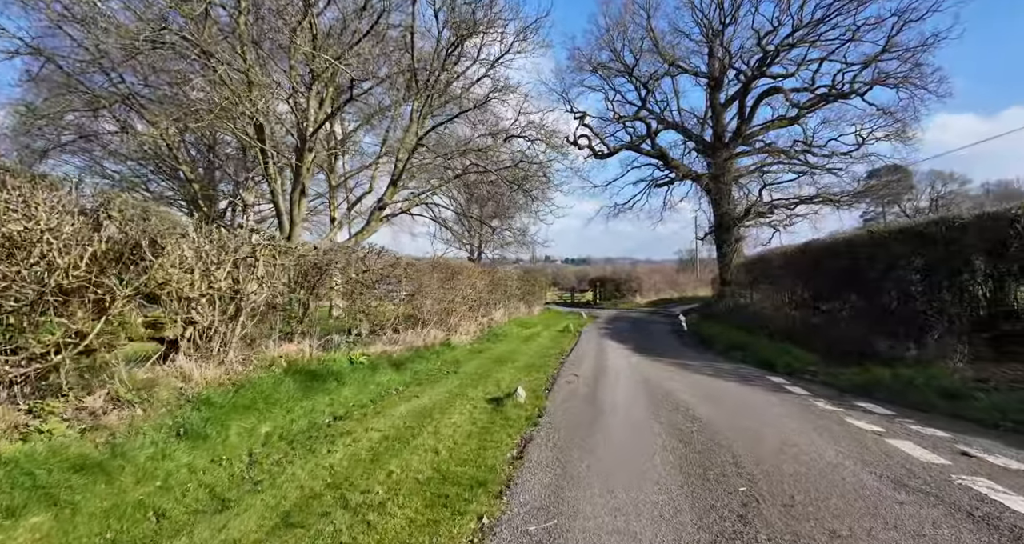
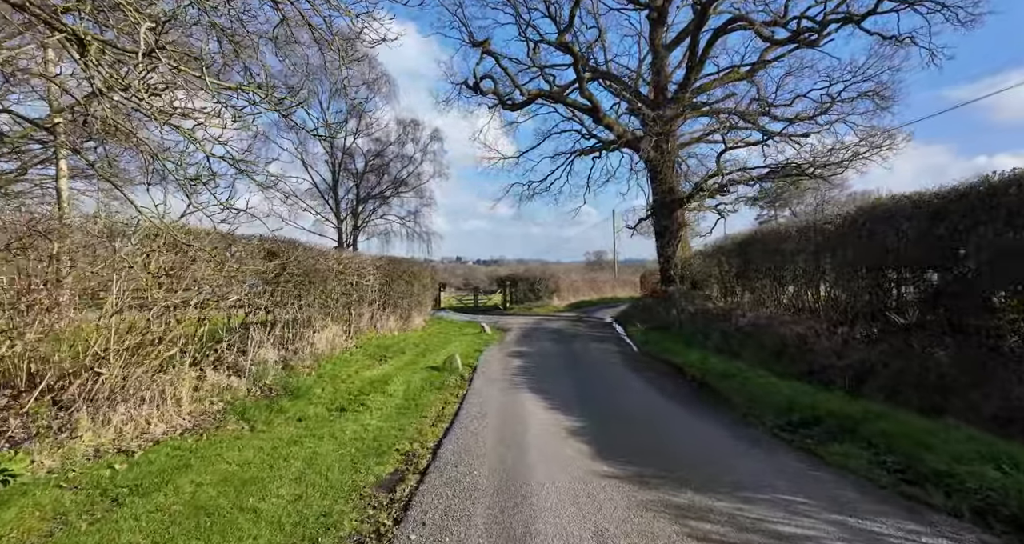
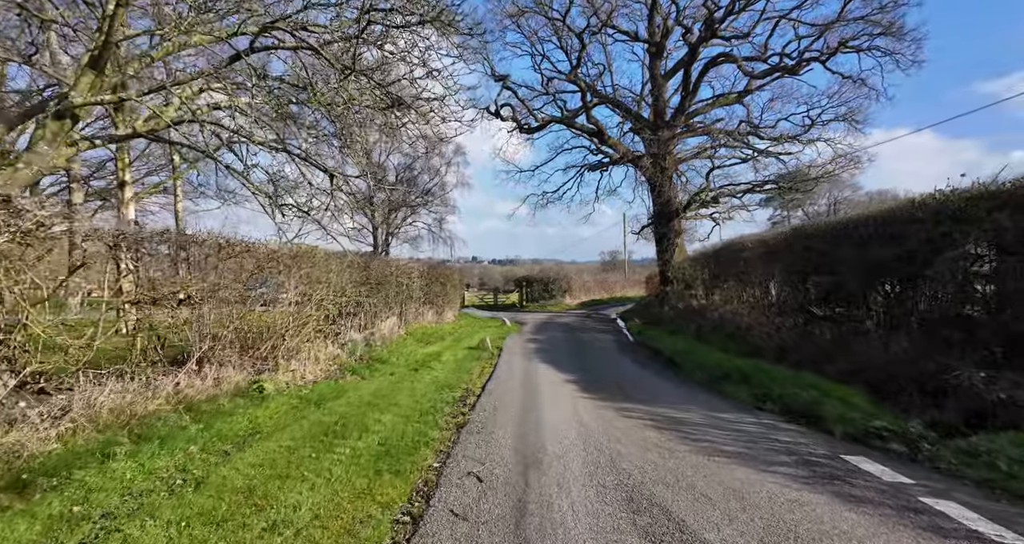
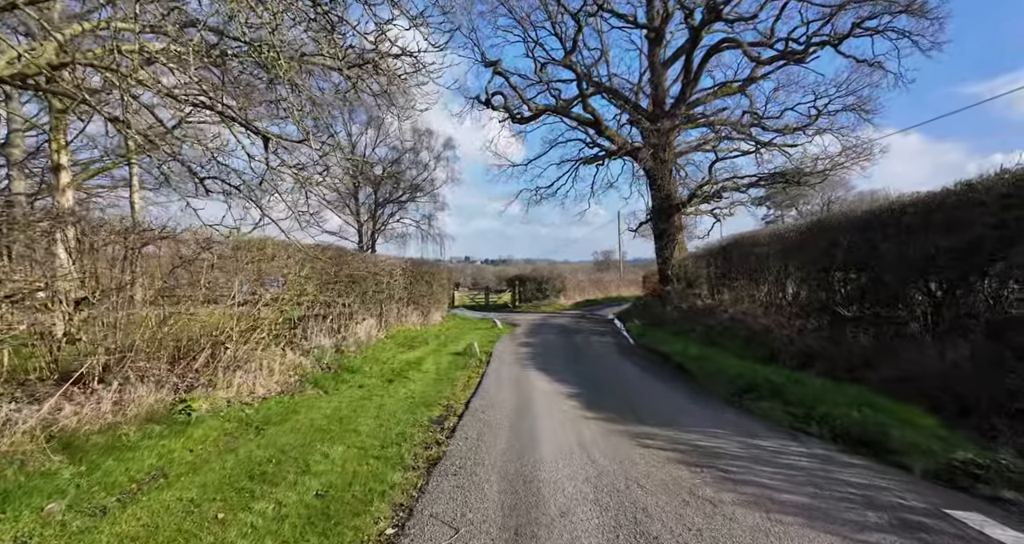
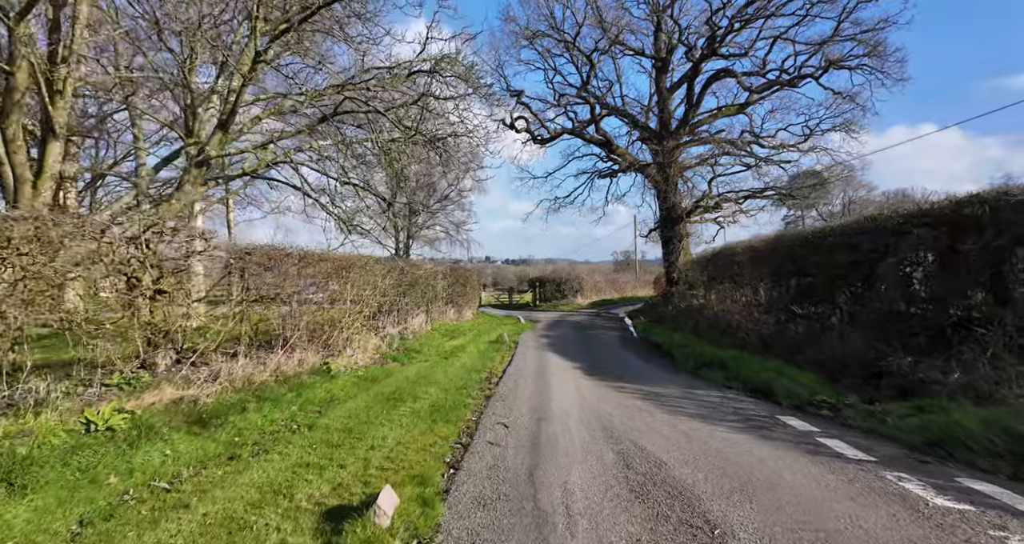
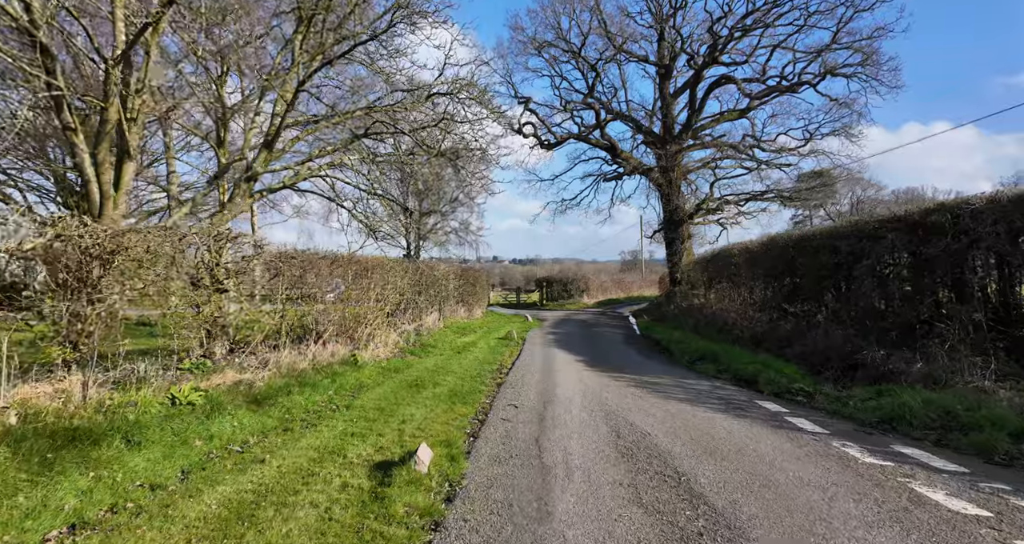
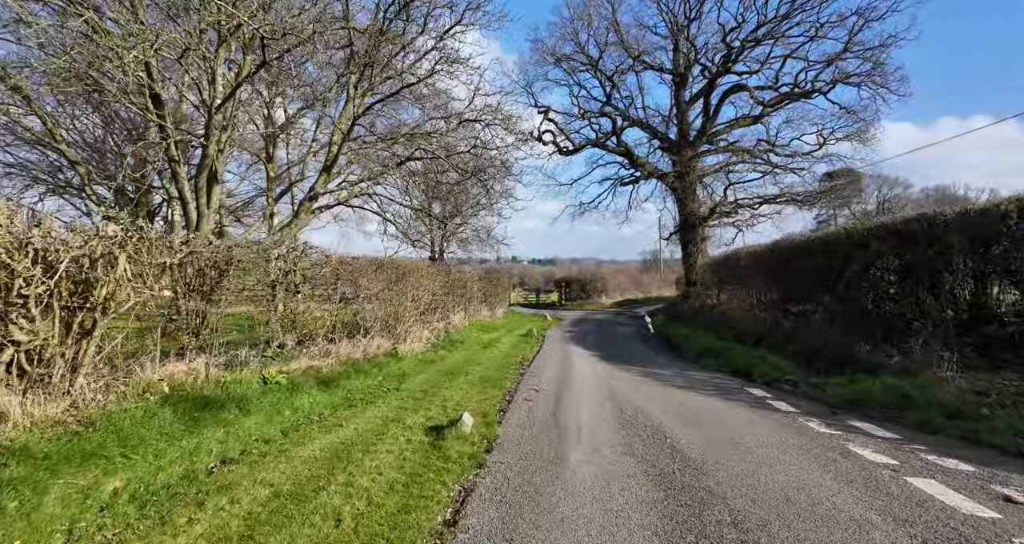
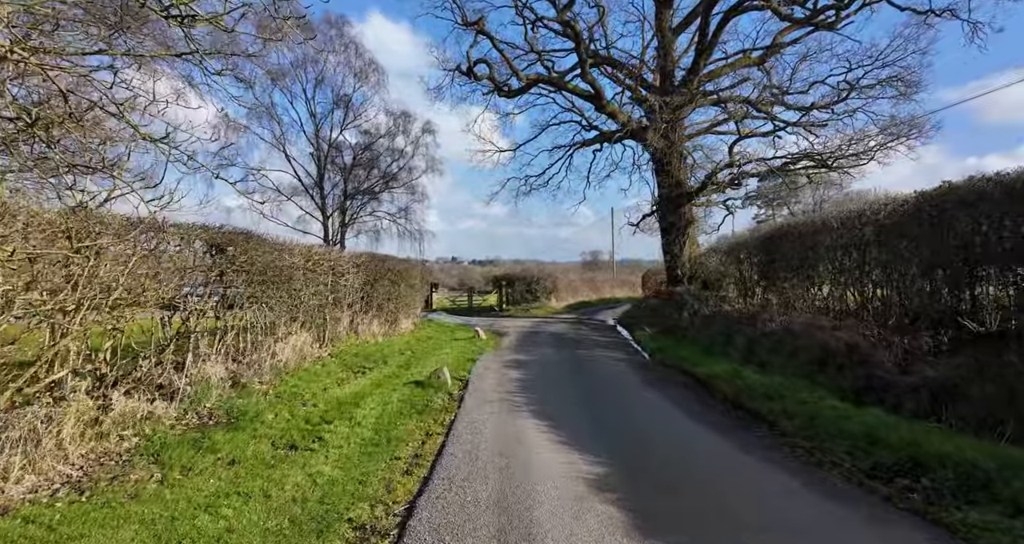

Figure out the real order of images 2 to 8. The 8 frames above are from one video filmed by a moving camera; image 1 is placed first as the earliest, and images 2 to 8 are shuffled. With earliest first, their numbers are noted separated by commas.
7, 6, 5, 3, 4, 2, 8
